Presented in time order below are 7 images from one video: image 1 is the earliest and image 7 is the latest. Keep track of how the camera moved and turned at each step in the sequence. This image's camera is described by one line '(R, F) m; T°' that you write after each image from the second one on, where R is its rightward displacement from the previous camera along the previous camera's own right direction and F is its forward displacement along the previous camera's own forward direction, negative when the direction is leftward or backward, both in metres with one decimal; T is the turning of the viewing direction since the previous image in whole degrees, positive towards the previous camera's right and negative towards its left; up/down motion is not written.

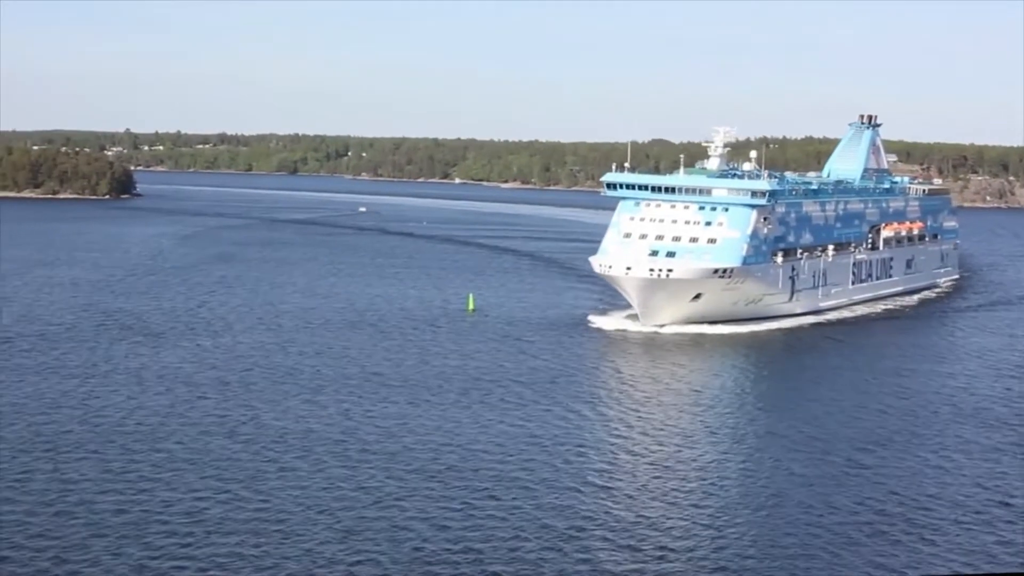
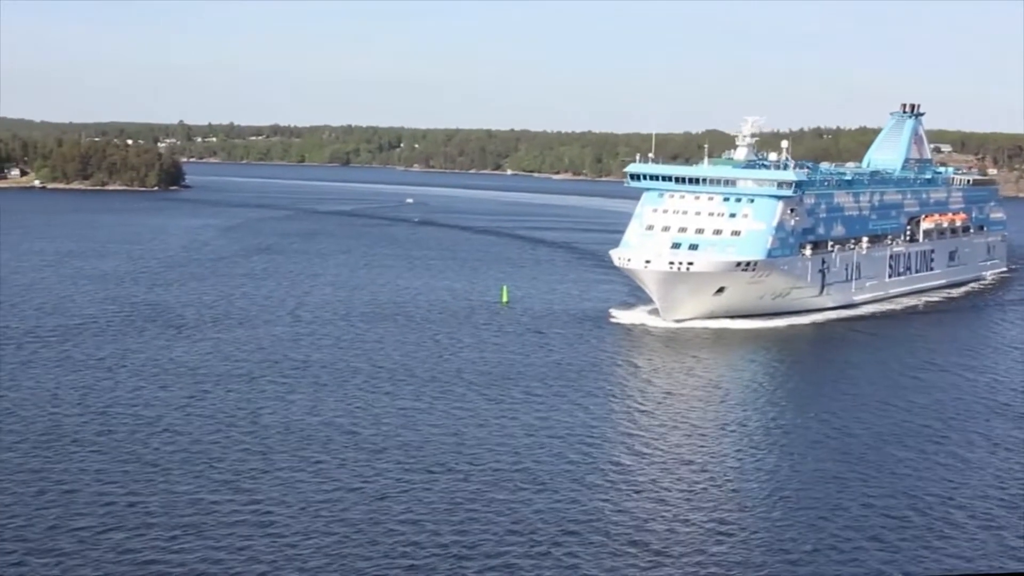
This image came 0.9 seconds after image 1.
(+0.6, +0.4) m; -3°
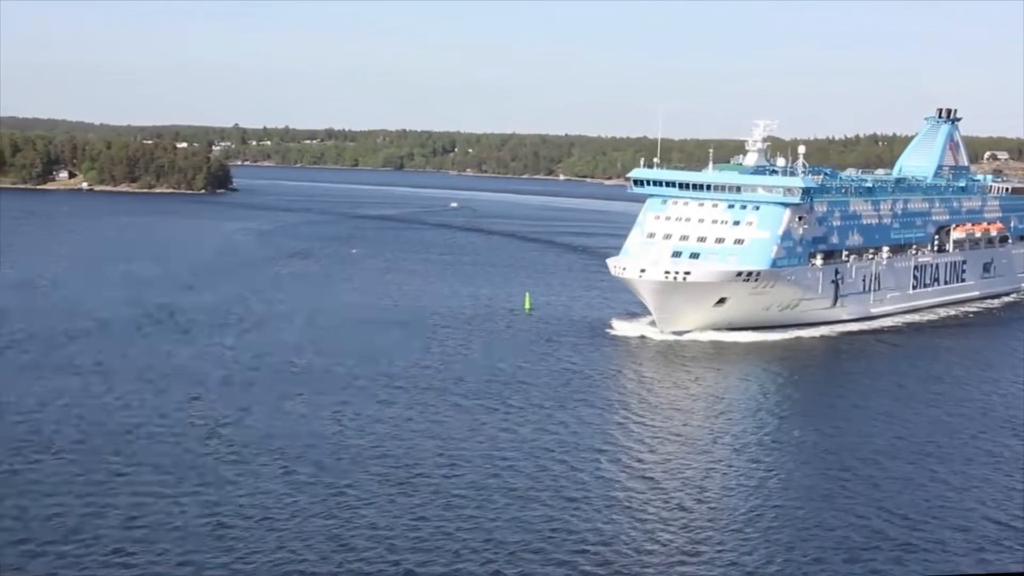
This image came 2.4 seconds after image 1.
(+1.0, +0.7) m; -3°
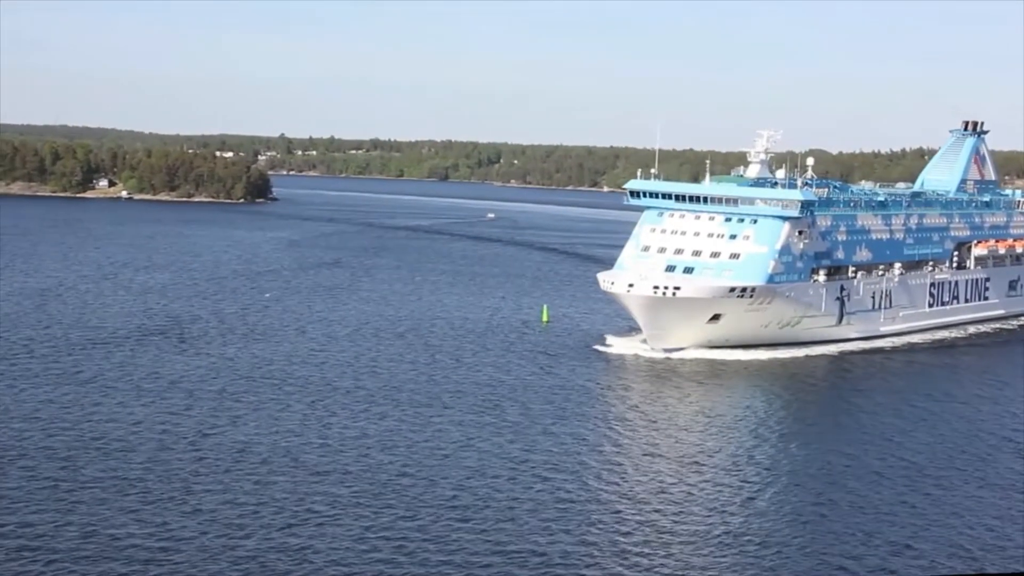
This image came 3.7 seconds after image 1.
(+0.9, +0.5) m; -2°
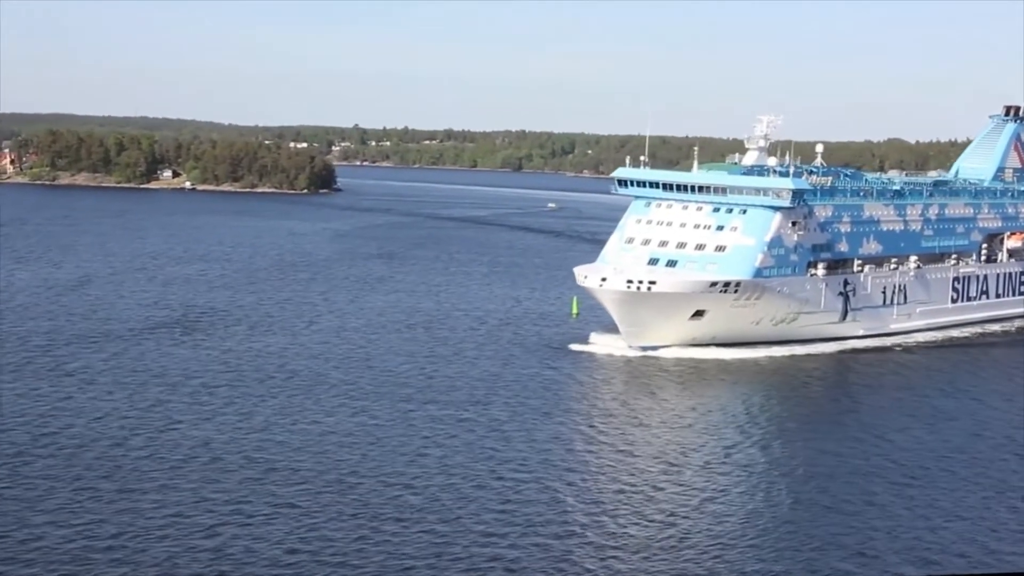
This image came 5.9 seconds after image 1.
(+1.5, +0.8) m; -4°
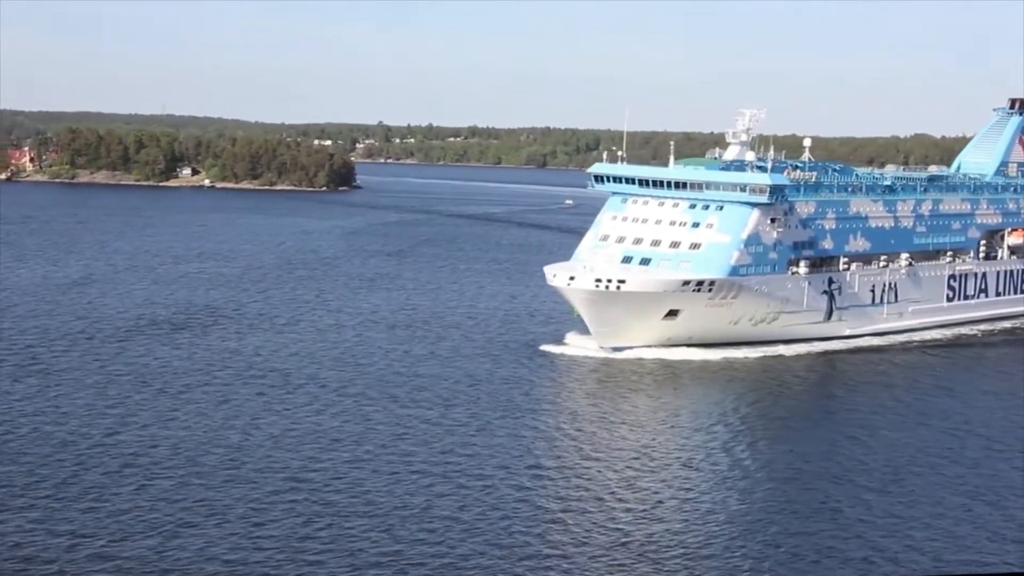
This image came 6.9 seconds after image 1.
(+0.8, +0.4) m; -1°
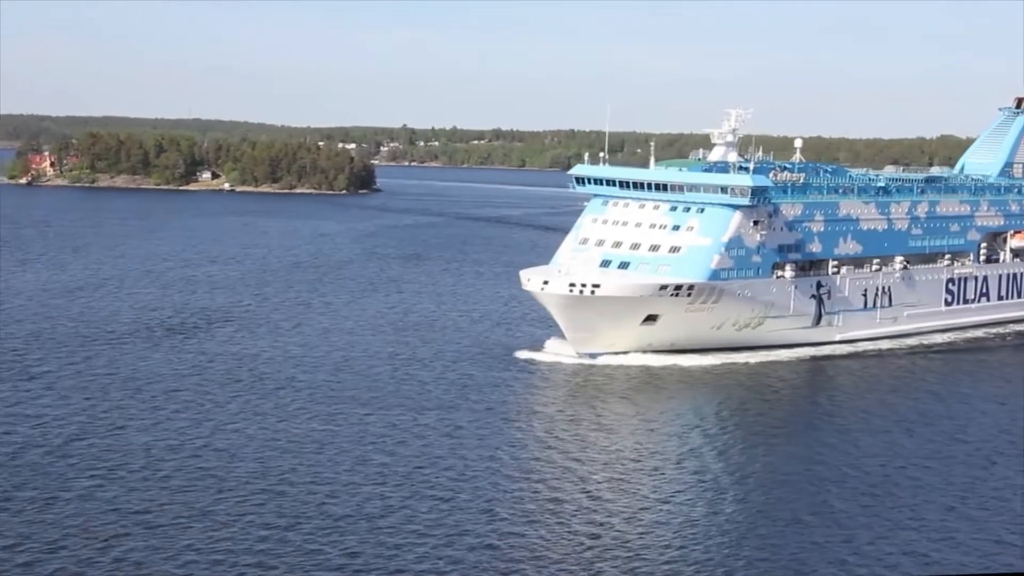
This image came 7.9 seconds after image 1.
(+0.7, +0.3) m; -1°
